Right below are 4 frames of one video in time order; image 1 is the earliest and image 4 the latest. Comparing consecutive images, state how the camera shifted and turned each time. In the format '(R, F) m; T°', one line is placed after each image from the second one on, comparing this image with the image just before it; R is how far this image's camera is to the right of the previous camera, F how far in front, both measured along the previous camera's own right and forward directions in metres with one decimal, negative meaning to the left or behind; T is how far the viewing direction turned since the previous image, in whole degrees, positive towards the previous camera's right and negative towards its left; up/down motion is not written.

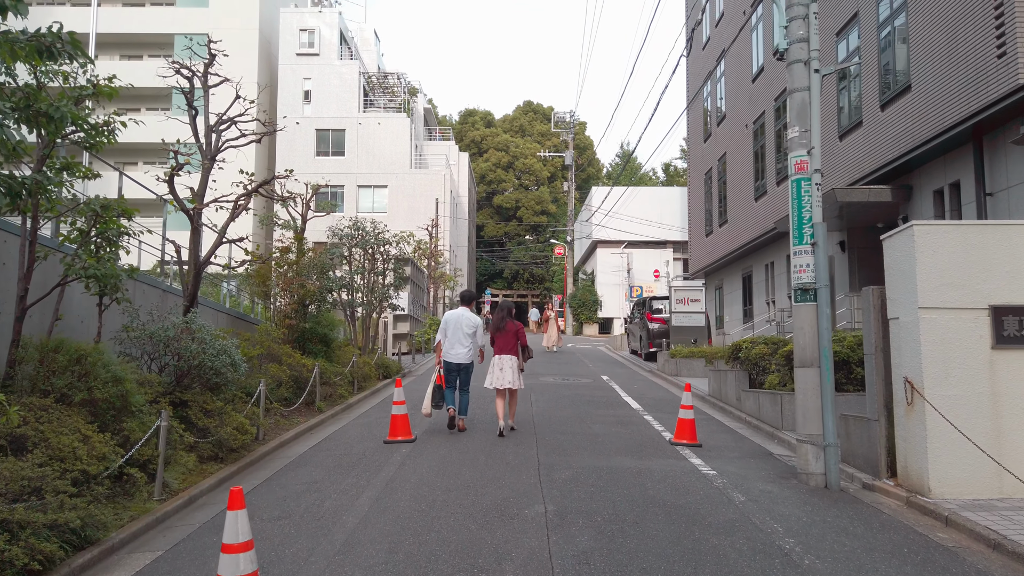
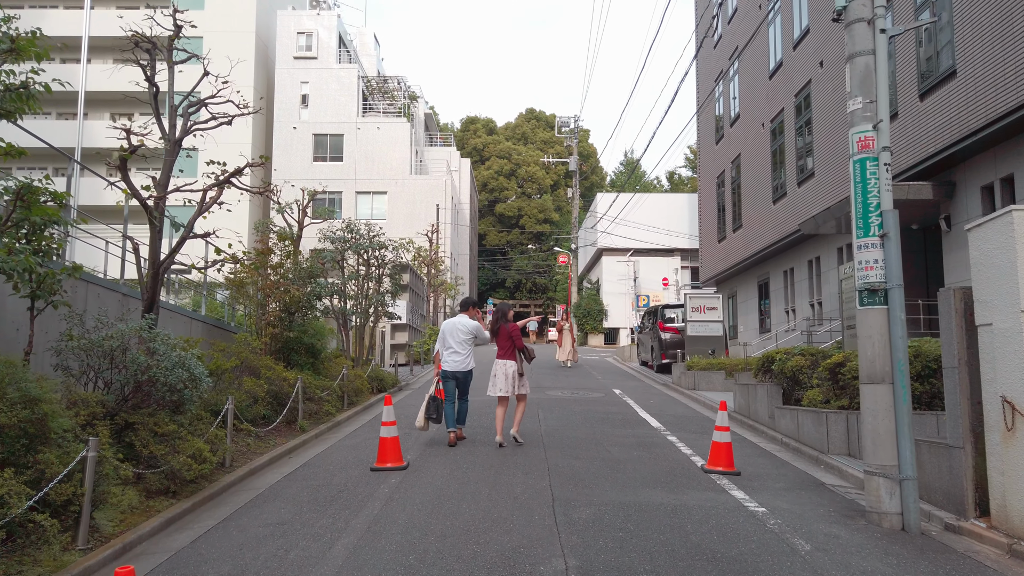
(-0.1, +1.2) m; 0°
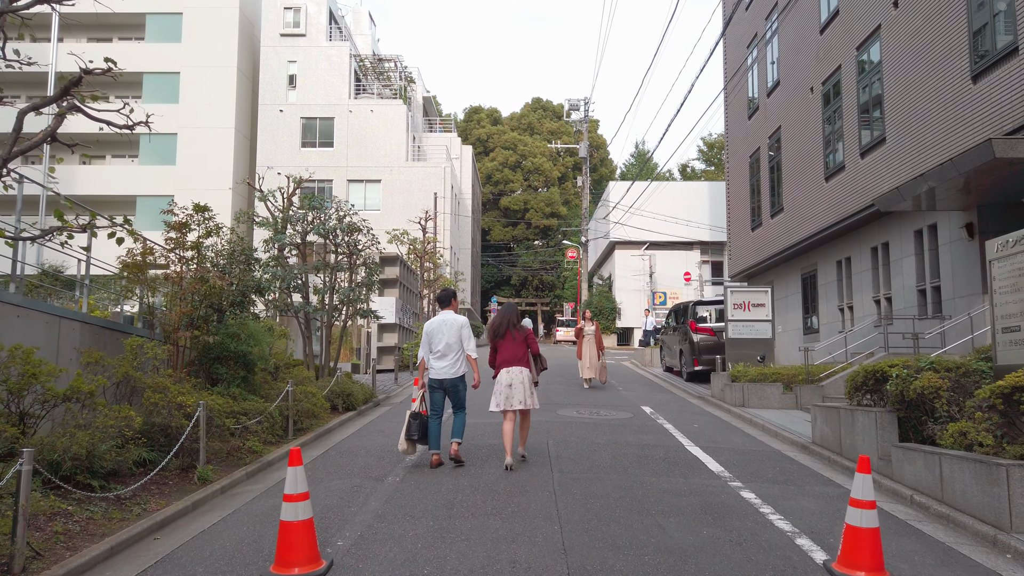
(+0.1, +3.2) m; 0°
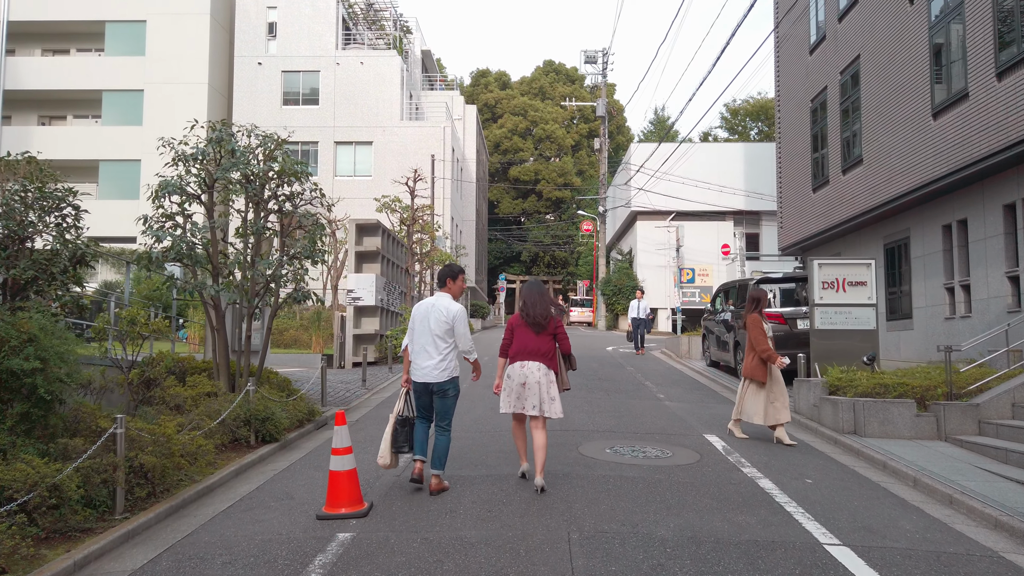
(+0.1, +4.1) m; -1°
